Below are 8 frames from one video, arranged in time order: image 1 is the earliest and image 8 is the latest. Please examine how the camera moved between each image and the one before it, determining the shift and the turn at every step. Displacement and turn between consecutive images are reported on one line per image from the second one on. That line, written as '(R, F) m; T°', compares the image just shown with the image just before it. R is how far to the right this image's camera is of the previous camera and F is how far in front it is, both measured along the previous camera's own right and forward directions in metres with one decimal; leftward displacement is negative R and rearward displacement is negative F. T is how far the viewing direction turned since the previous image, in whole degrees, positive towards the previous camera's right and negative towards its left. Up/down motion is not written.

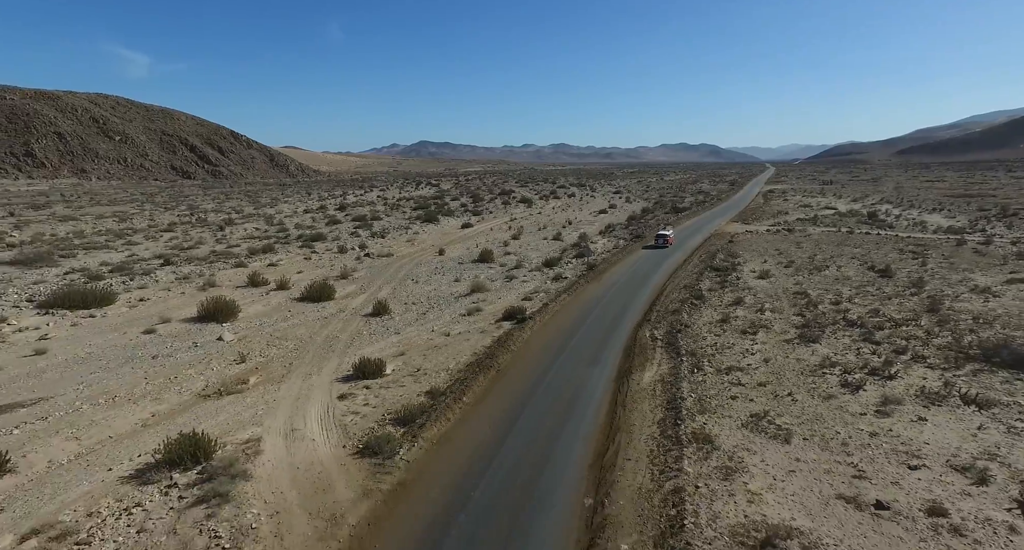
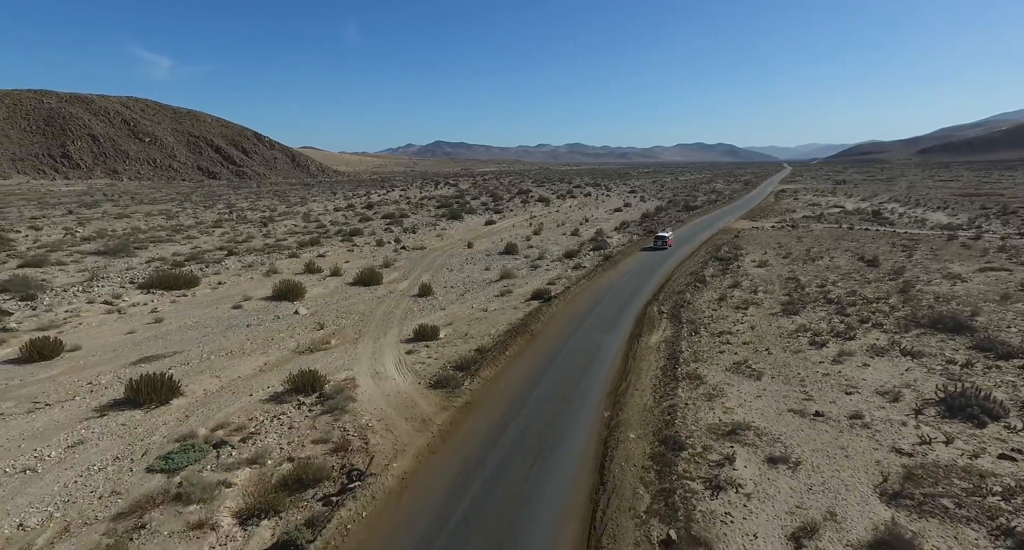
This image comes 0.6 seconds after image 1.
(-0.6, -3.9) m; -1°
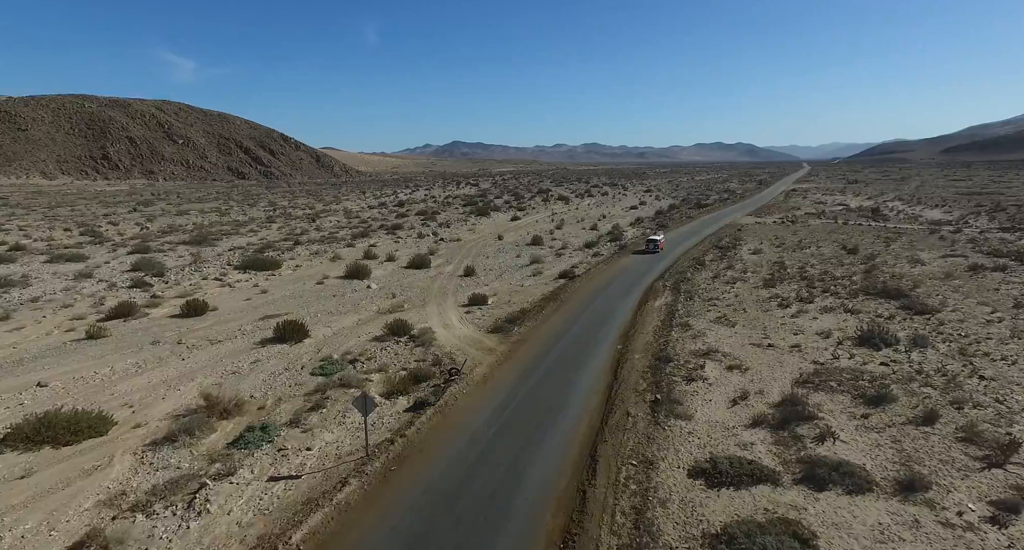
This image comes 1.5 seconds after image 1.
(-0.7, -5.7) m; -2°
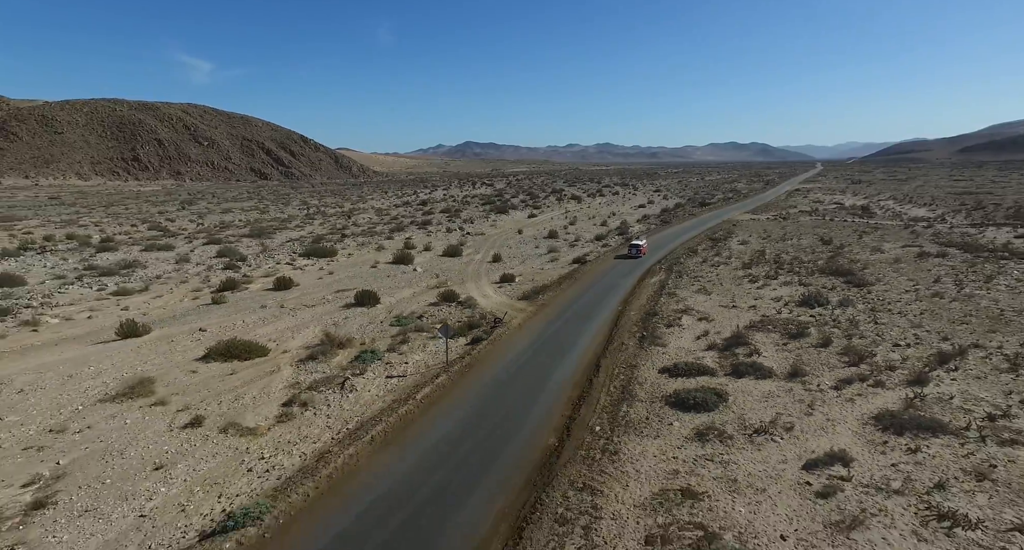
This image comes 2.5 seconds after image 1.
(-0.6, -6.2) m; -1°
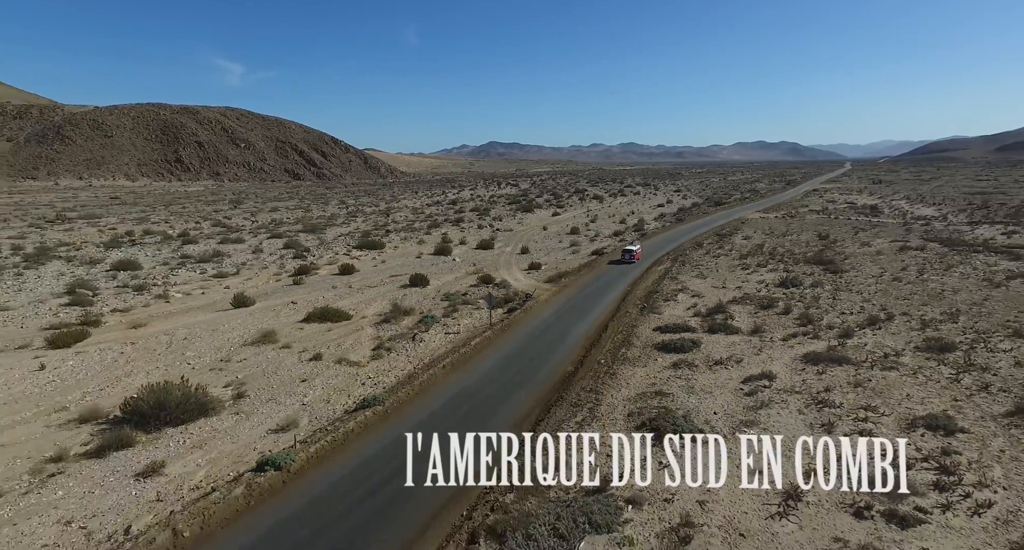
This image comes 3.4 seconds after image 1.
(-0.2, -5.5) m; -2°
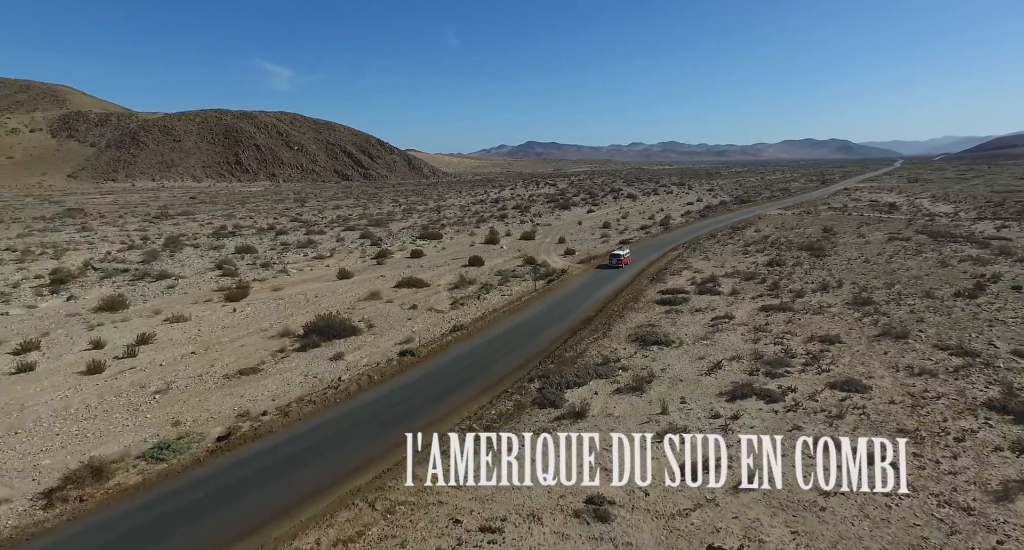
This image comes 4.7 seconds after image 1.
(-0.1, -7.8) m; -3°
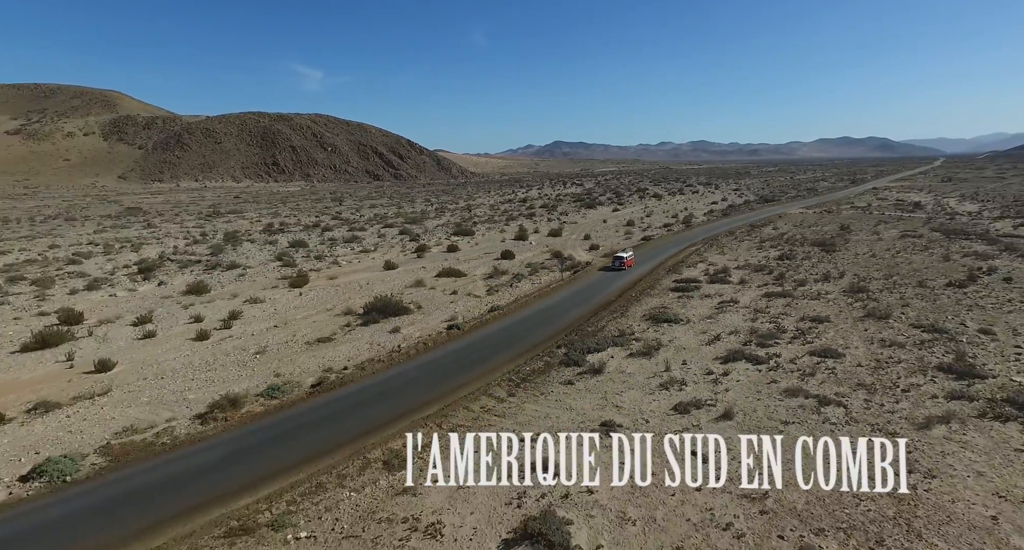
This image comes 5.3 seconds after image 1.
(-0.1, -3.5) m; -2°
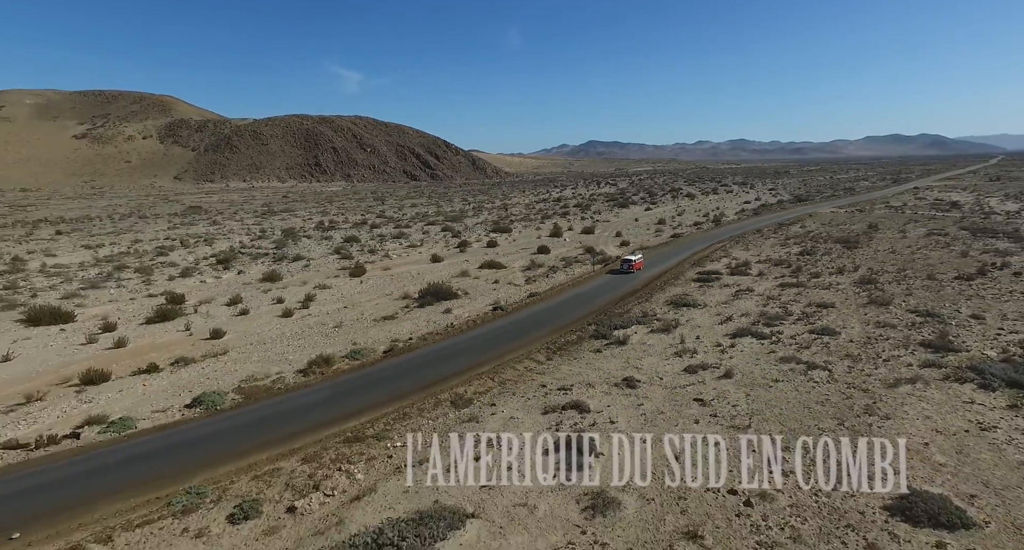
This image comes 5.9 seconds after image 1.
(-0.2, -3.4) m; -3°
